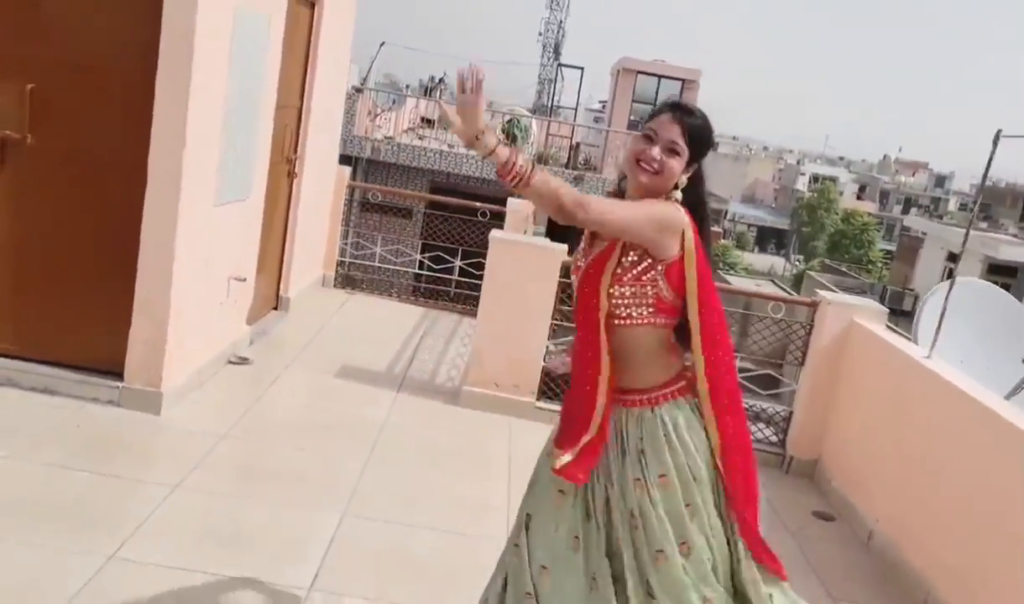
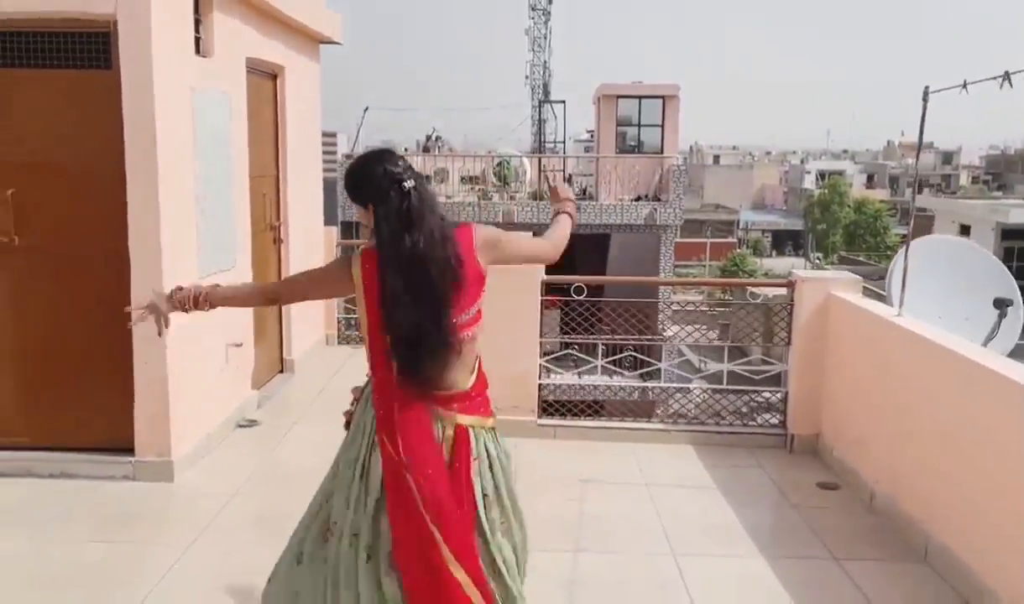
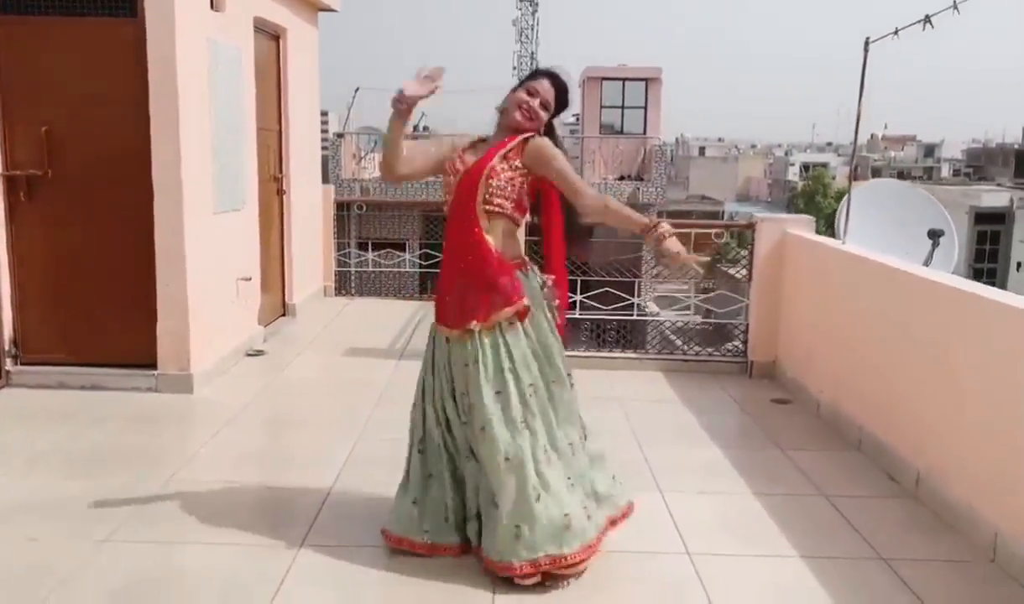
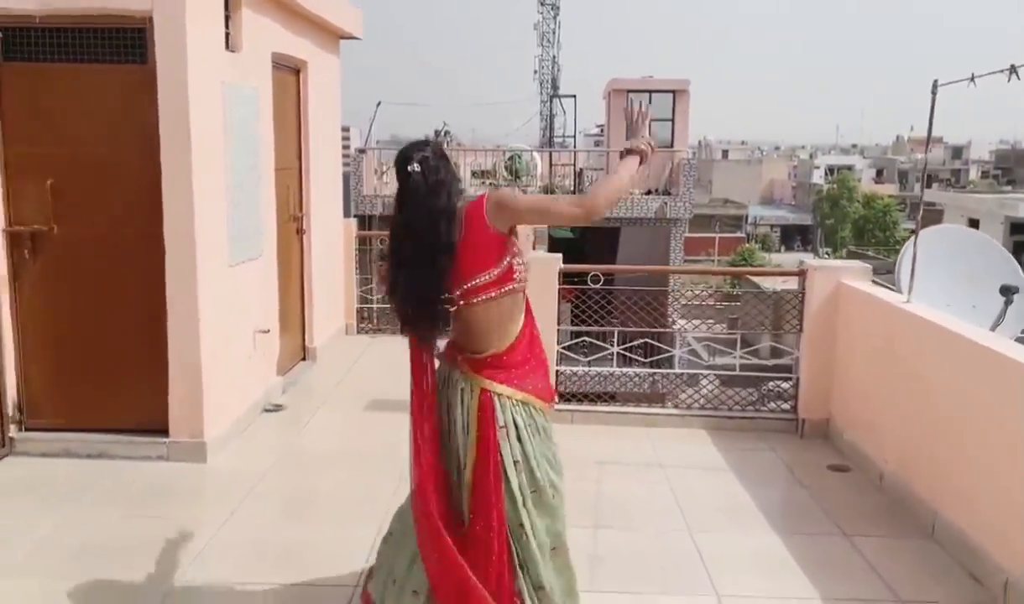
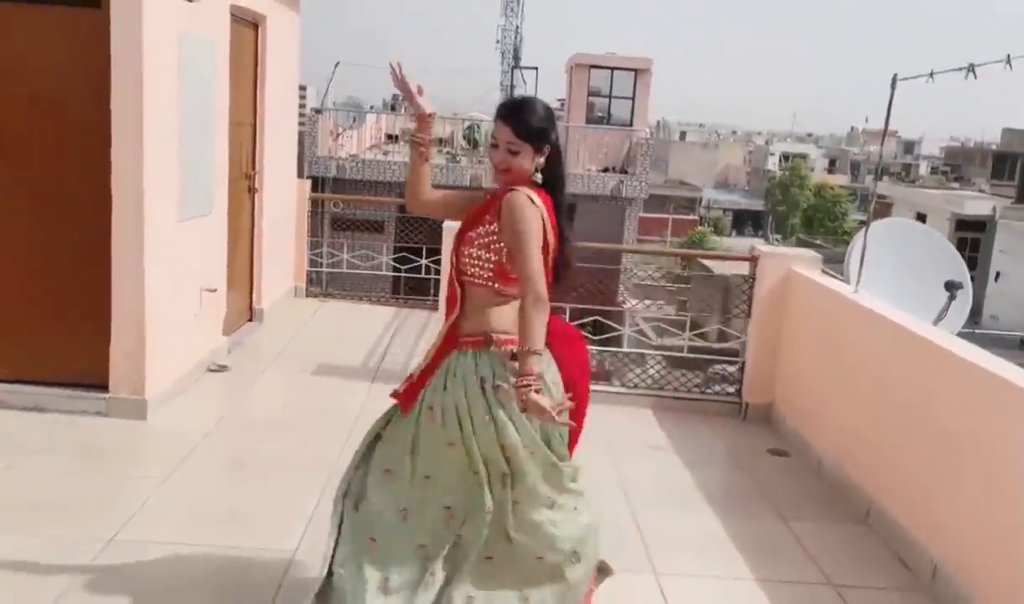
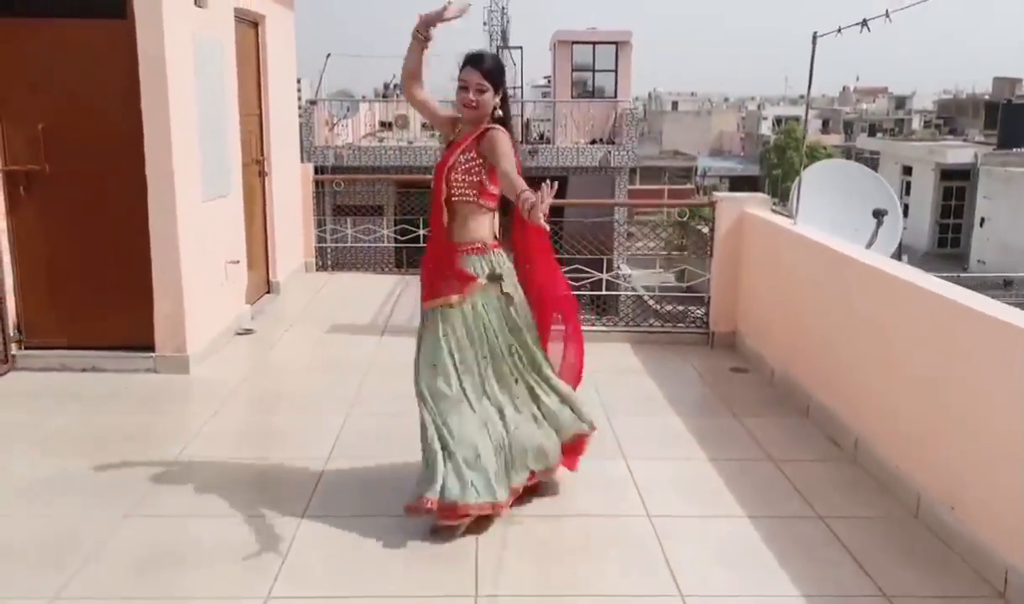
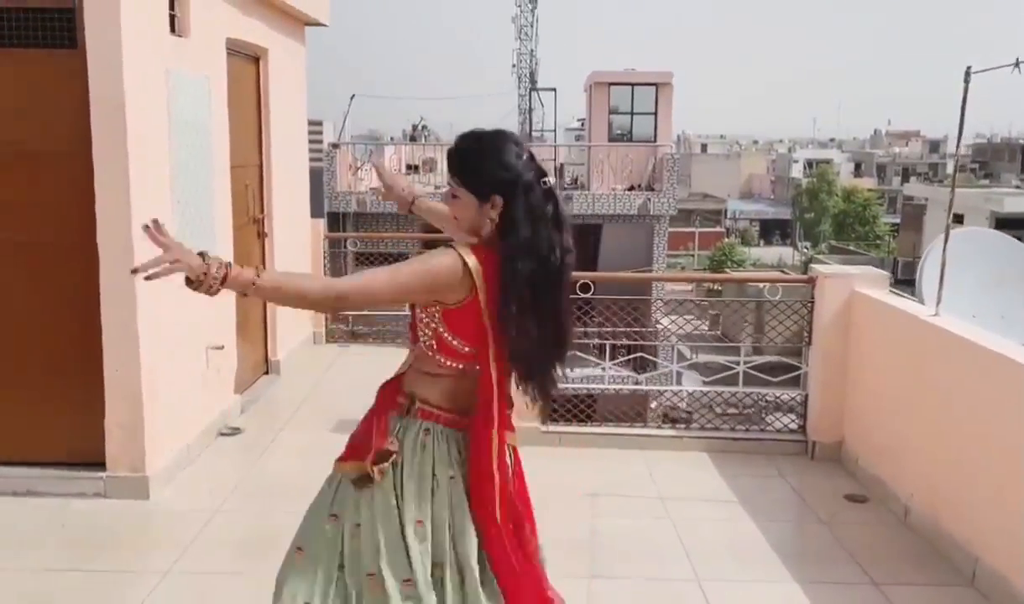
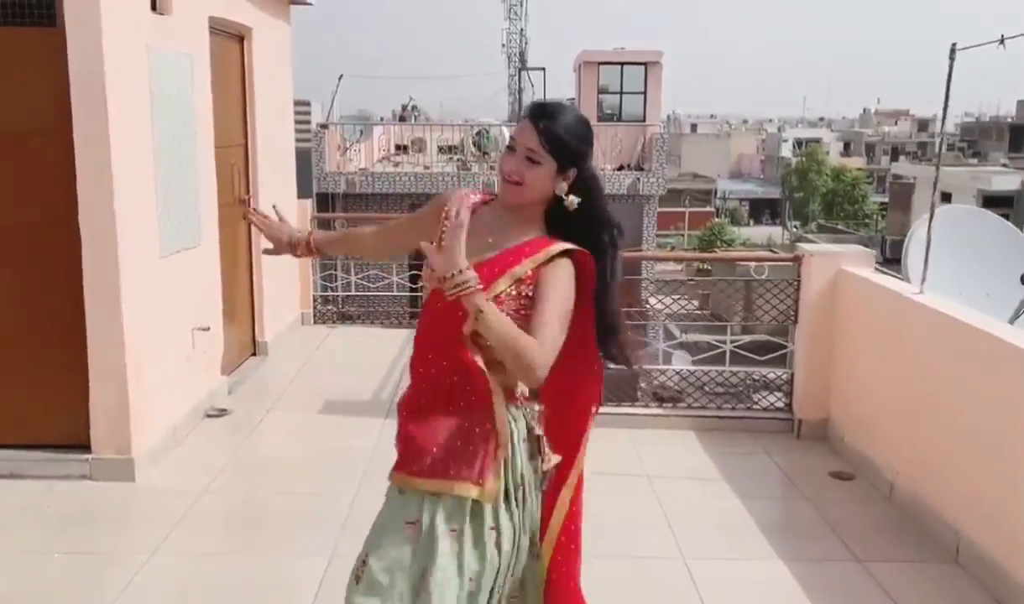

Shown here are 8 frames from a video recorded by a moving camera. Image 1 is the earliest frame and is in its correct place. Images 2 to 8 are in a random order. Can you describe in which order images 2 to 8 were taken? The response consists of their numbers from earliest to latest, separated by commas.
5, 6, 8, 7, 2, 4, 3
